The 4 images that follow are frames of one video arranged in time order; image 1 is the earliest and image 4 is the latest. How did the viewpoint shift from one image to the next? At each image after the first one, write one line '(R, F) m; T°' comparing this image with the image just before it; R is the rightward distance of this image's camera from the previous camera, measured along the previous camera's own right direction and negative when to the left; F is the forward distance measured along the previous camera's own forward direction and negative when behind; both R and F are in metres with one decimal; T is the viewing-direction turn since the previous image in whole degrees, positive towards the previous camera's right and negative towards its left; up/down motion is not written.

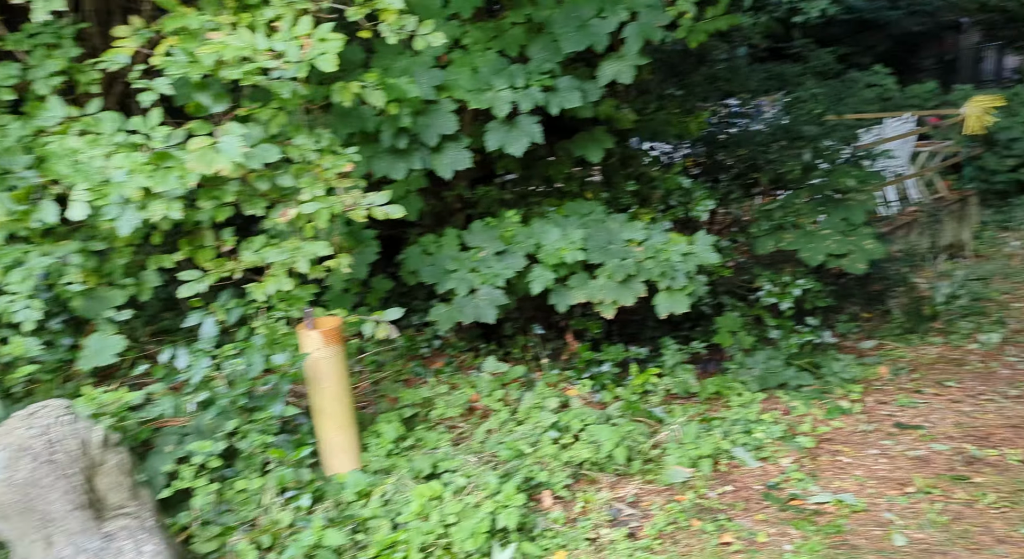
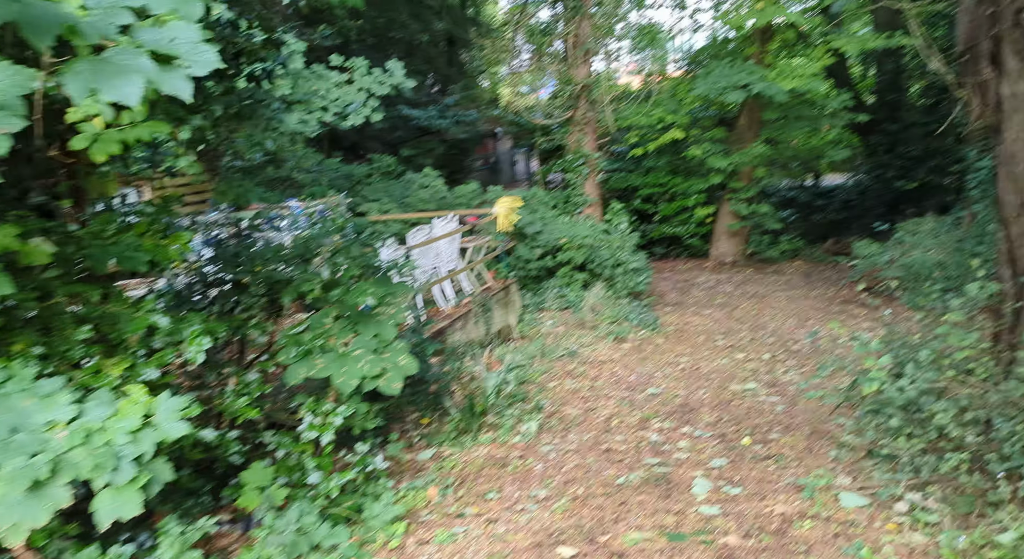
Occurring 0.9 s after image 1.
(+0.5, +0.3) m; +33°
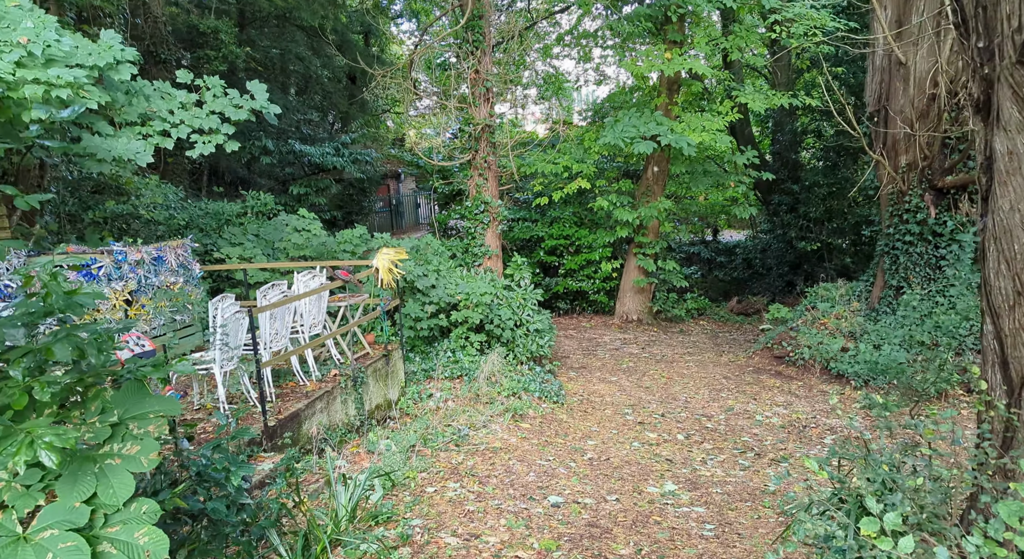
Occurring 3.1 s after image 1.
(+0.2, +1.1) m; +8°
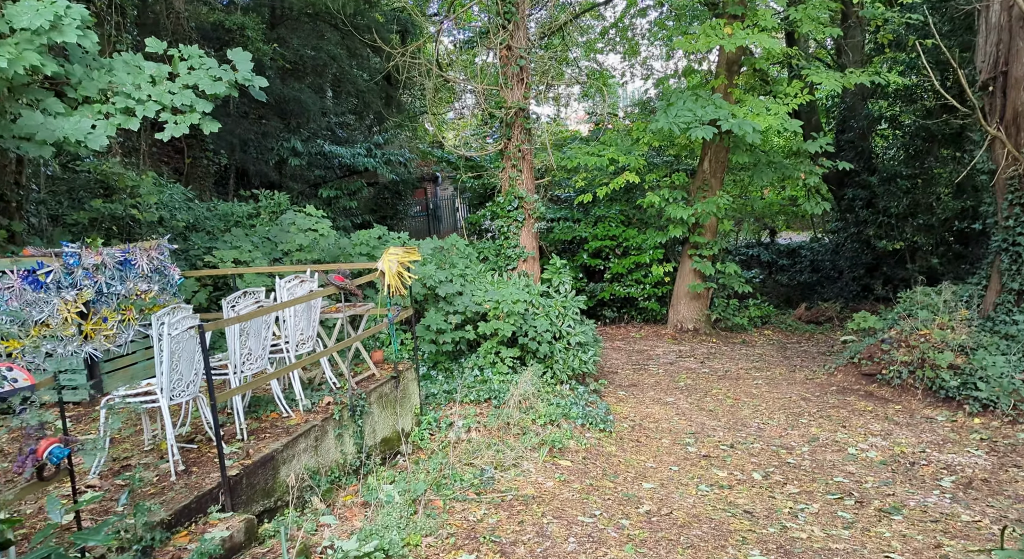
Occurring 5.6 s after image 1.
(+0.1, +1.2) m; -4°
